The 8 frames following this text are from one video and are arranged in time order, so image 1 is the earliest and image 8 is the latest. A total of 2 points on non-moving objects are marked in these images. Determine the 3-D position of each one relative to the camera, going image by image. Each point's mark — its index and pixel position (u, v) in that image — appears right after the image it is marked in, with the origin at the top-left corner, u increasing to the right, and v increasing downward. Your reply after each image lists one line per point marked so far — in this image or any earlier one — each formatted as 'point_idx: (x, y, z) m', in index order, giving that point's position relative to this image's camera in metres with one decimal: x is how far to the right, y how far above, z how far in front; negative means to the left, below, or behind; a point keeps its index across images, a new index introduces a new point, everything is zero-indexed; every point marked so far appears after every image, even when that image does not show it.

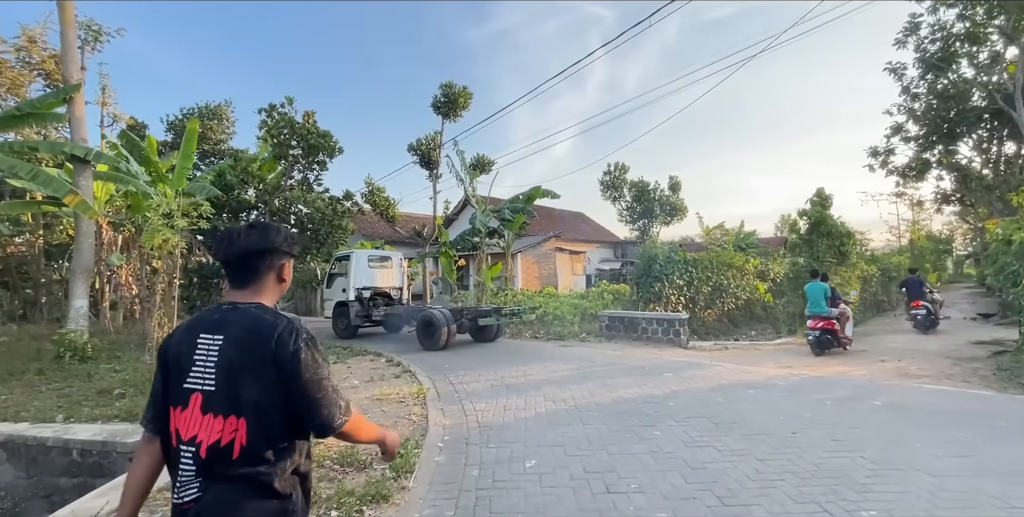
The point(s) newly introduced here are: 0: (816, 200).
0: (+9.3, +1.8, +14.7) m
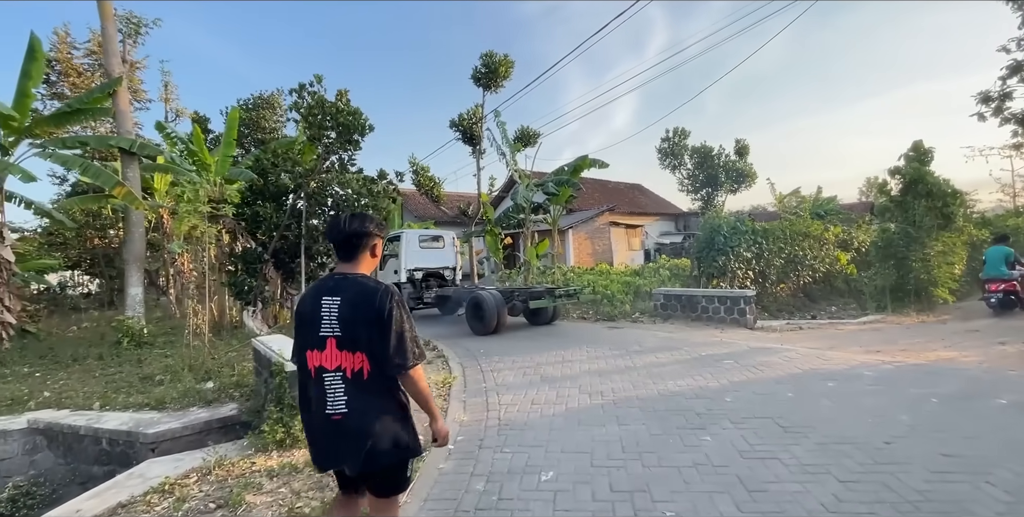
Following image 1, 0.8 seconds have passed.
0: (+10.5, +2.8, +12.6) m
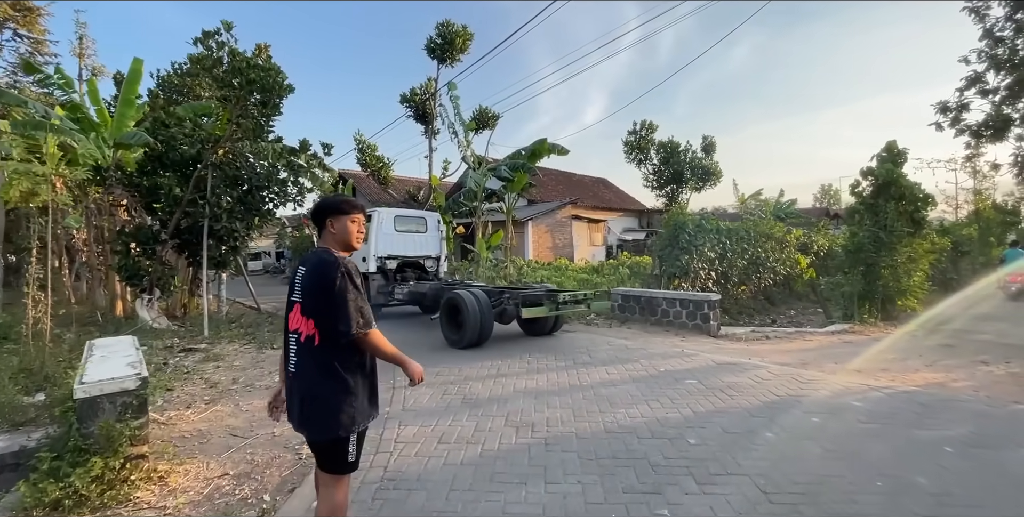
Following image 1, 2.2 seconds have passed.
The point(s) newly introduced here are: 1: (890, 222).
0: (+9.3, +2.6, +11.9) m
1: (+9.1, +0.9, +11.4) m
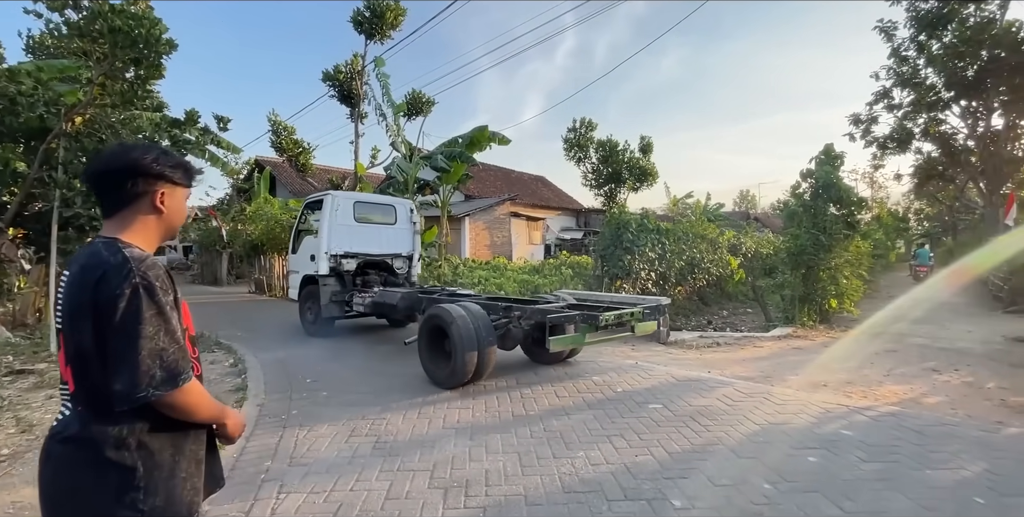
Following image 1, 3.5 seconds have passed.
0: (+7.7, +2.5, +11.9) m
1: (+7.6, +0.8, +11.4) m
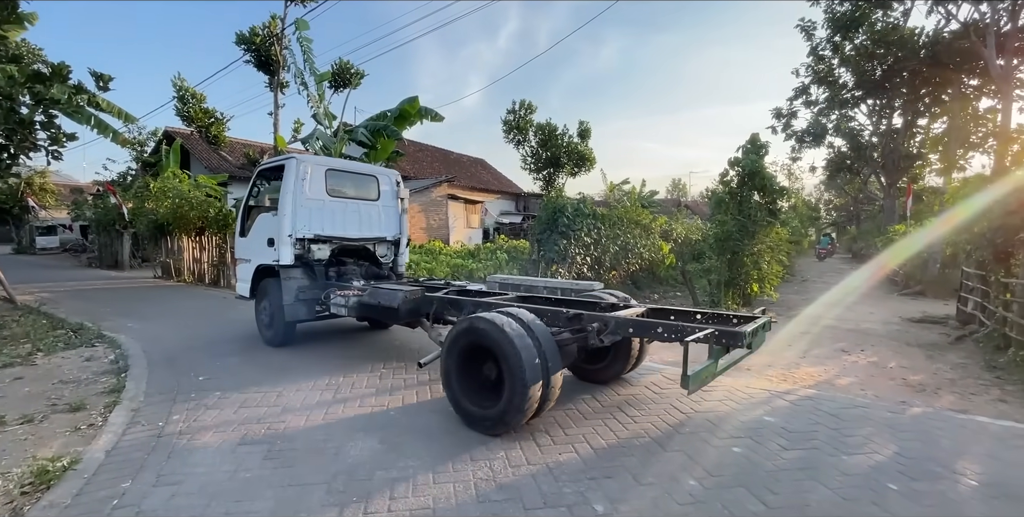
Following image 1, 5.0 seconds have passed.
0: (+6.1, +2.9, +12.2) m
1: (+6.0, +1.1, +11.8) m
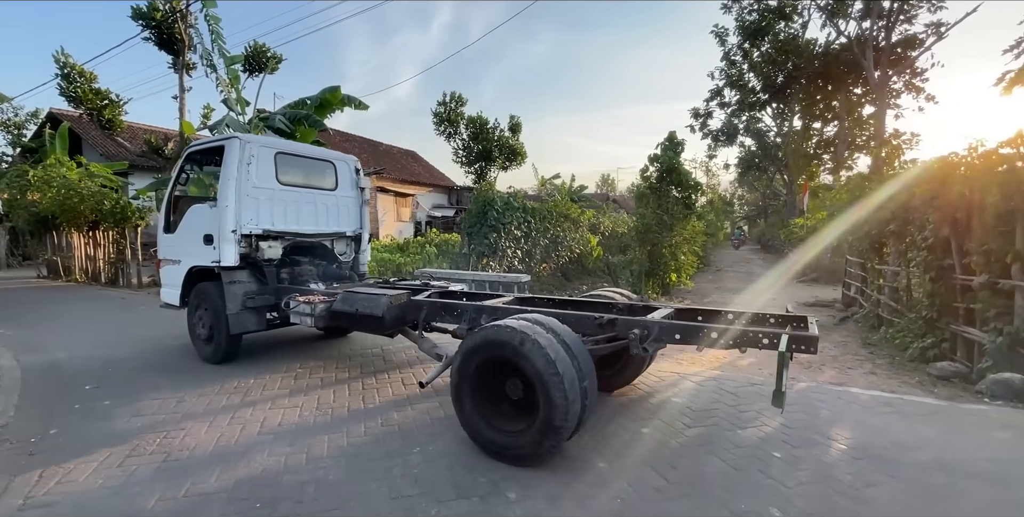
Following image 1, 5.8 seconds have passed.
0: (+4.2, +3.1, +12.9) m
1: (+4.2, +1.4, +12.5) m
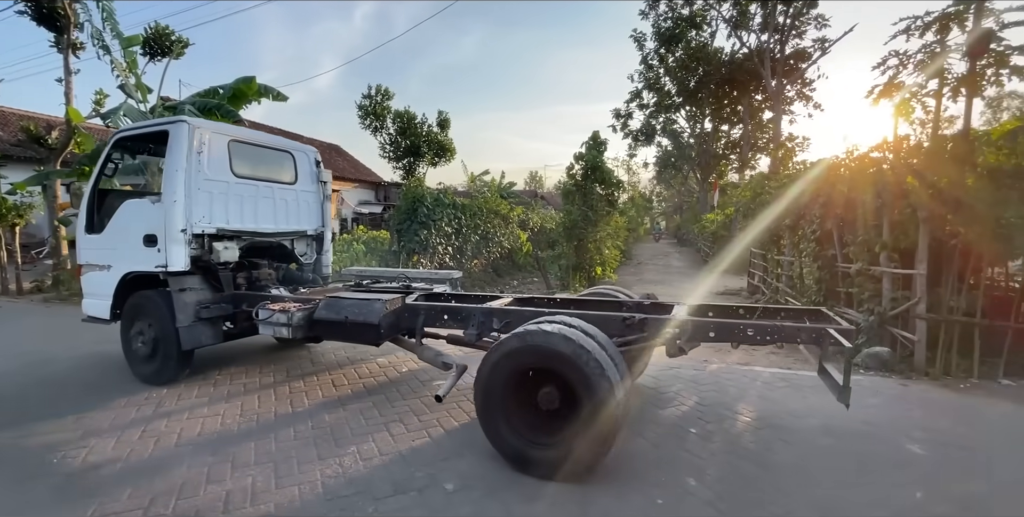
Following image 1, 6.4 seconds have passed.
0: (+2.2, +3.3, +13.4) m
1: (+2.3, +1.5, +13.0) m
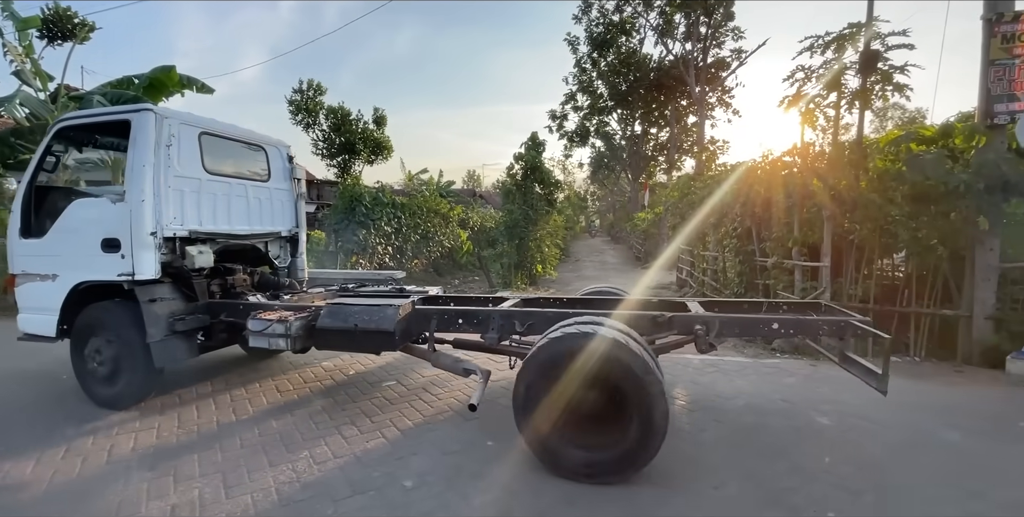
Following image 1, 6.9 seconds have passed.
0: (+0.5, +3.3, +13.7) m
1: (+0.7, +1.6, +13.3) m
